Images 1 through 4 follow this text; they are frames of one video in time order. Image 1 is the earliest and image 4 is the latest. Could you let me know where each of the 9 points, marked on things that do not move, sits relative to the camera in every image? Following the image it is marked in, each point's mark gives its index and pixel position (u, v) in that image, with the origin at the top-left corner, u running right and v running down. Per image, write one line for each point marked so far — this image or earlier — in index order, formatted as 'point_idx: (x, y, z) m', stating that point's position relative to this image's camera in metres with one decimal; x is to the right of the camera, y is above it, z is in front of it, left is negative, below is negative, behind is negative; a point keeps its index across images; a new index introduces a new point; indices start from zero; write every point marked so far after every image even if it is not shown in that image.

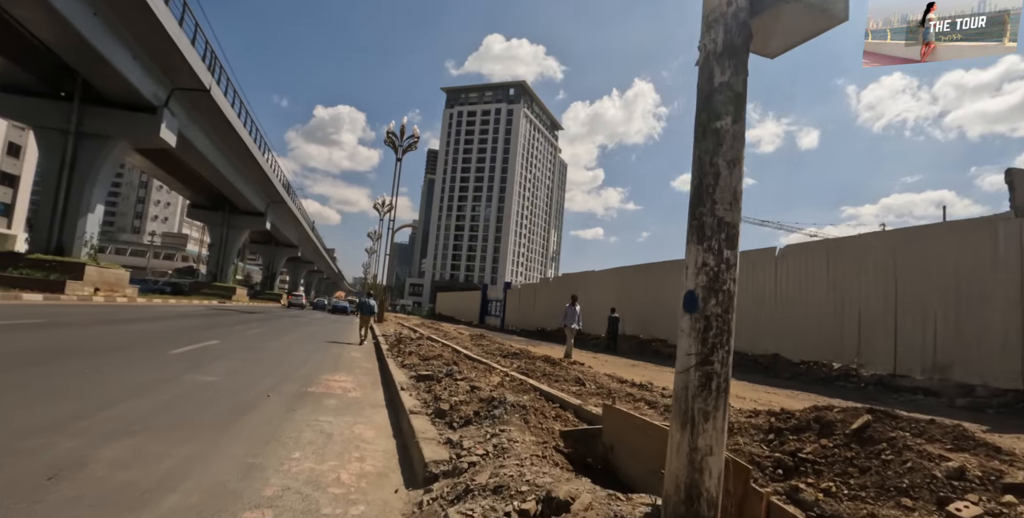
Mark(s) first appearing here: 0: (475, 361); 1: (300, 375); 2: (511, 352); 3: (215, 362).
0: (-0.7, -2.0, +8.8) m
1: (-3.2, -1.7, +6.9) m
2: (0.0, -2.3, +11.3) m
3: (-4.7, -1.7, +7.4) m
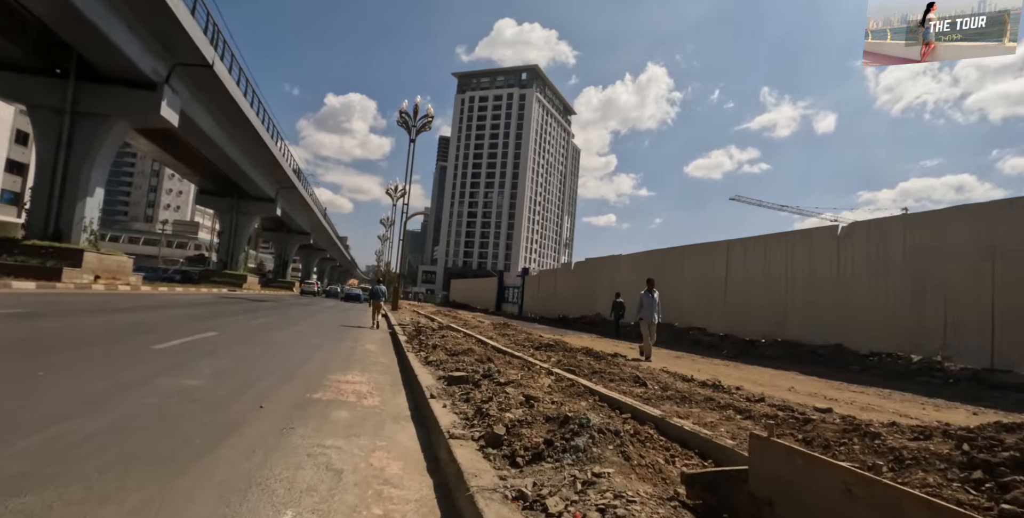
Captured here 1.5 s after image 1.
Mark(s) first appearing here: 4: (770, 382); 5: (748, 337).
0: (0.0, -1.6, +7.5) m
1: (-2.6, -1.4, +5.7) m
2: (+0.7, -1.9, +10.1) m
3: (-4.1, -1.4, +6.2) m
4: (+4.2, -2.0, +7.5) m
5: (+6.9, -2.3, +13.5) m
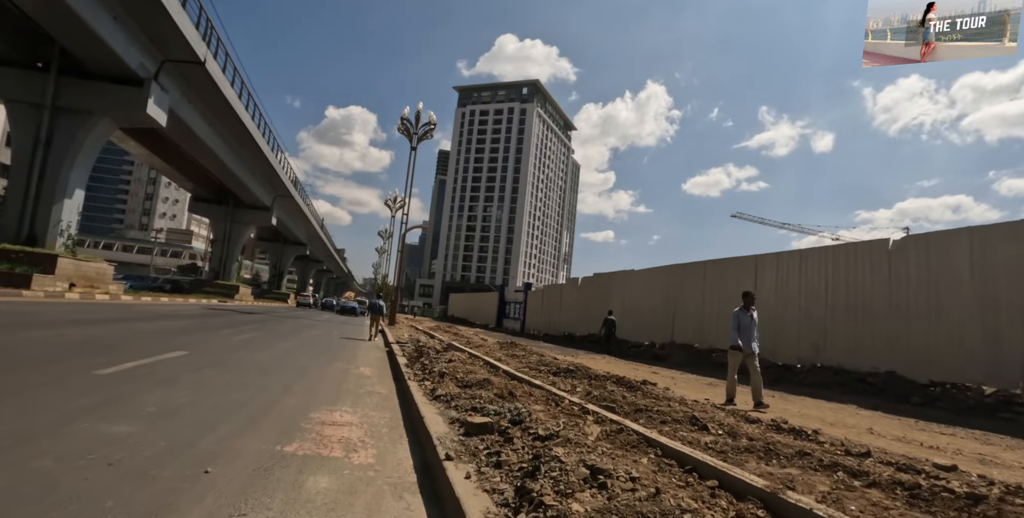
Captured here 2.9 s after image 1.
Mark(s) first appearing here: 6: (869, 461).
0: (+0.3, -1.8, +6.3) m
1: (-2.2, -1.5, +4.5) m
2: (+1.0, -2.1, +8.9) m
3: (-3.8, -1.4, +5.0) m
4: (+4.5, -2.2, +6.3) m
5: (+7.2, -2.8, +12.3) m
6: (+3.1, -1.8, +4.0) m
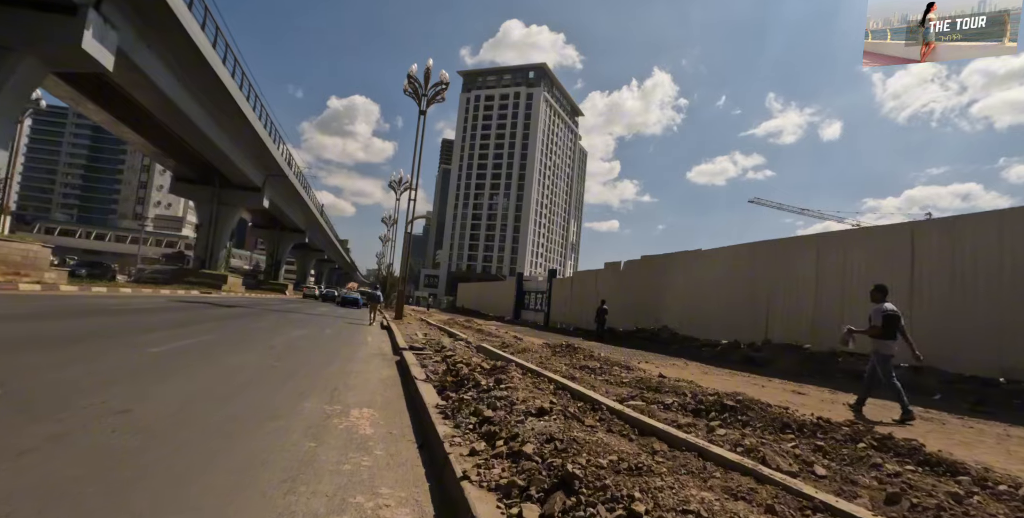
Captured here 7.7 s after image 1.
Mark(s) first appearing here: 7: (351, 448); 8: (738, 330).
0: (+1.4, -1.3, +2.5) m
1: (-1.1, -1.1, +0.7) m
2: (+2.2, -1.6, +5.0) m
3: (-2.7, -1.0, +1.2) m
4: (+5.7, -1.7, +2.4) m
5: (+8.4, -2.1, +8.5) m
6: (+4.3, -1.3, +0.2) m
7: (-1.1, -1.4, +3.3) m
8: (+6.8, -2.2, +14.0) m
